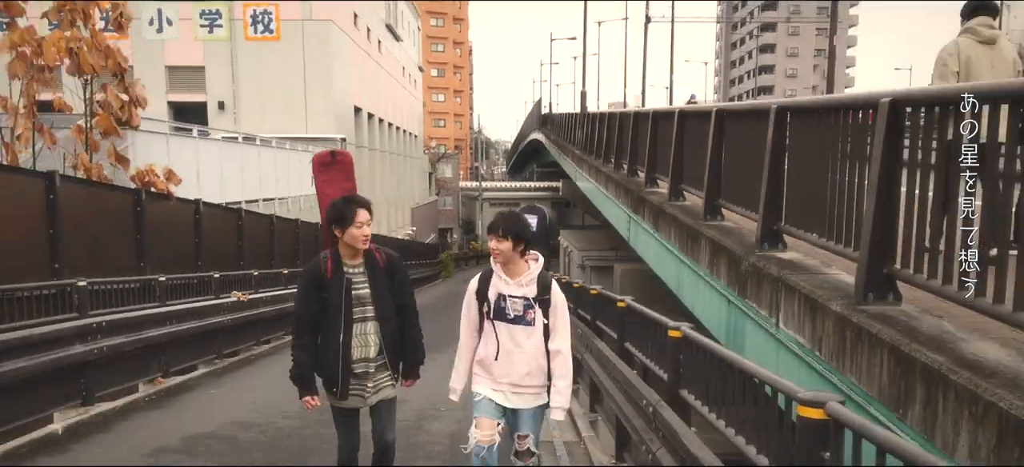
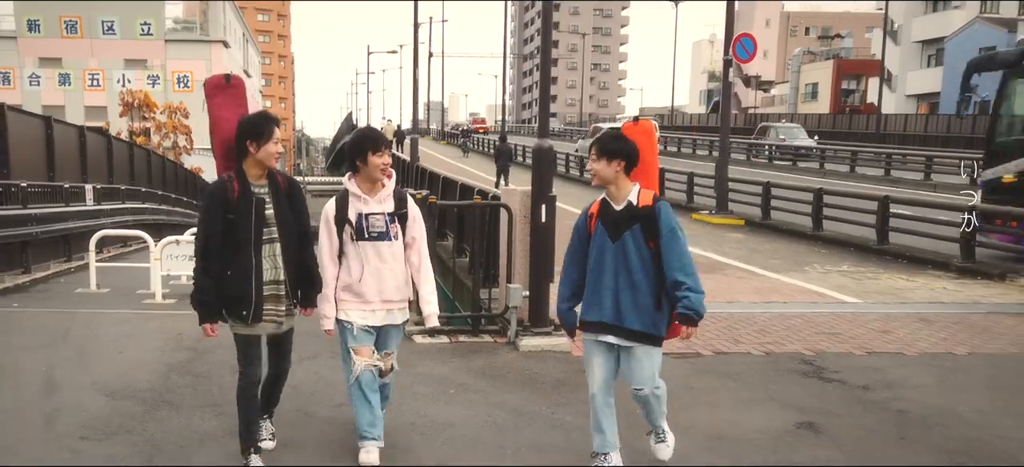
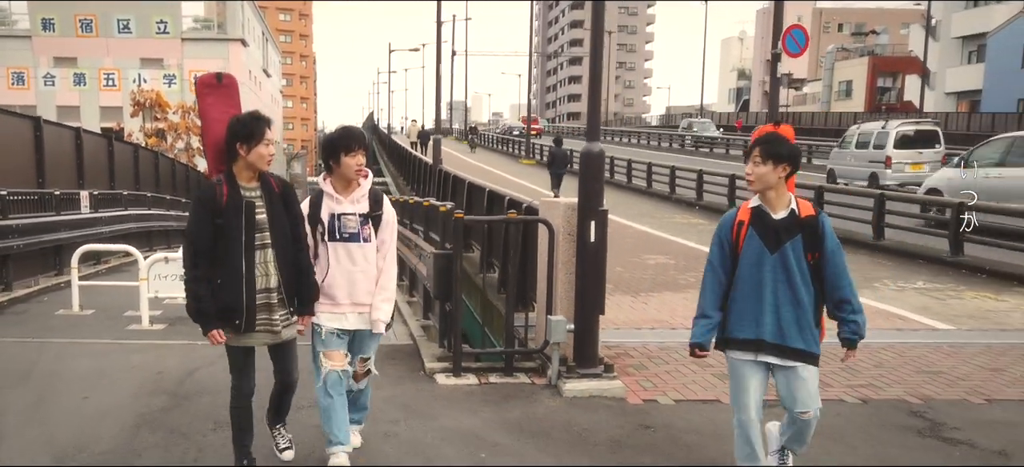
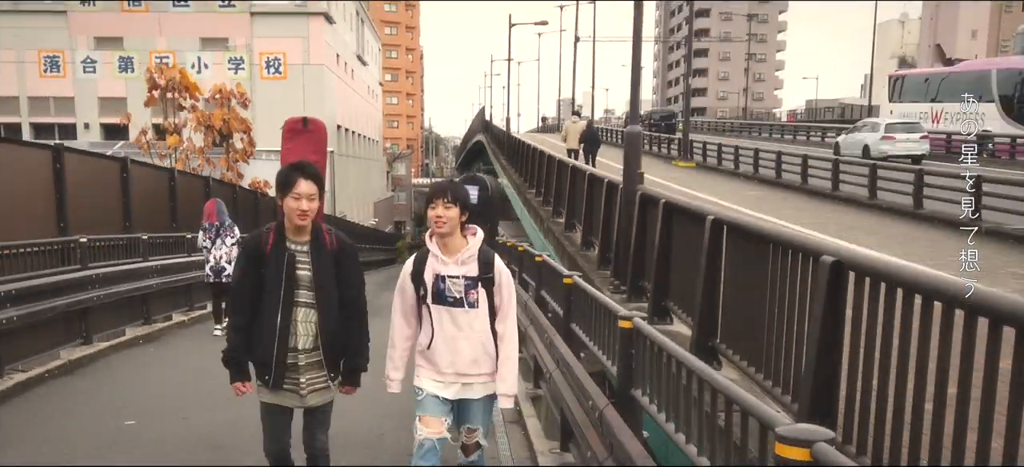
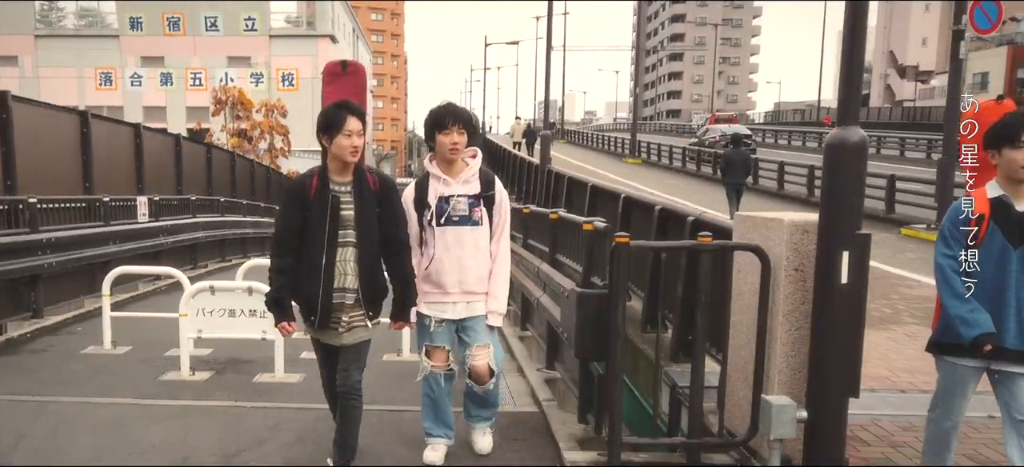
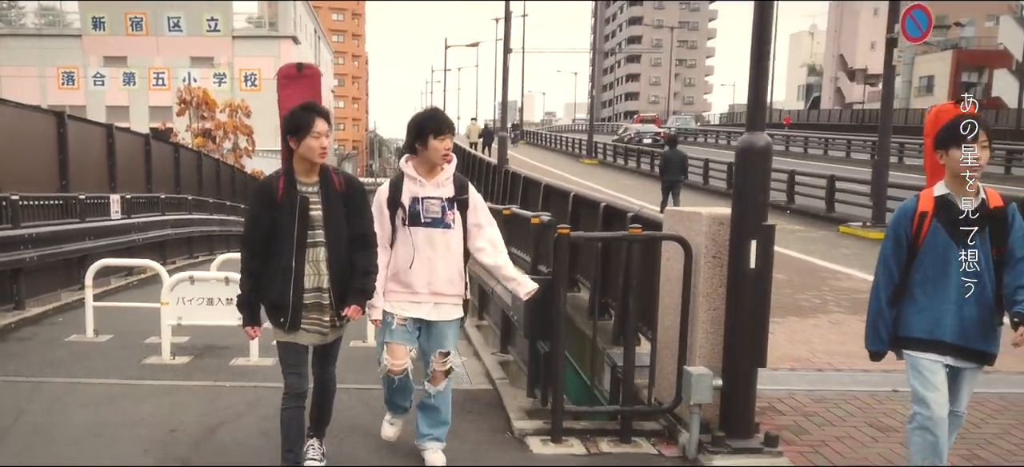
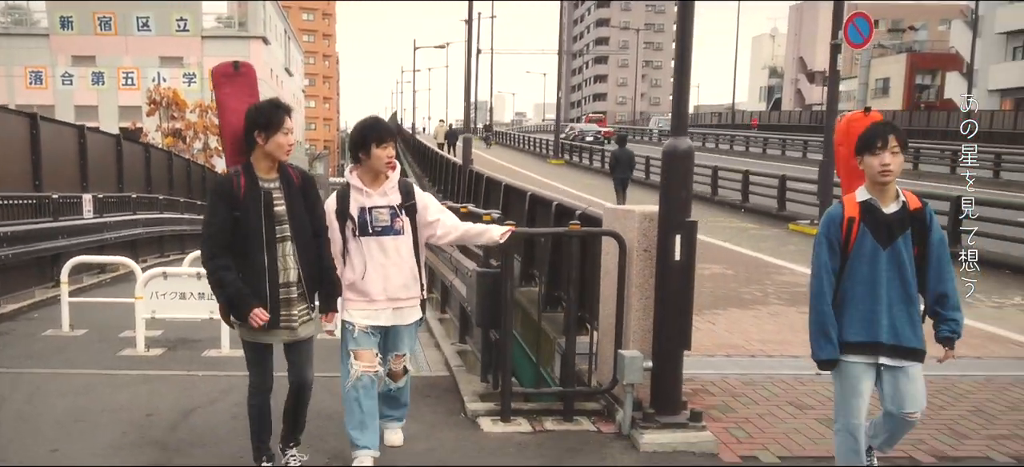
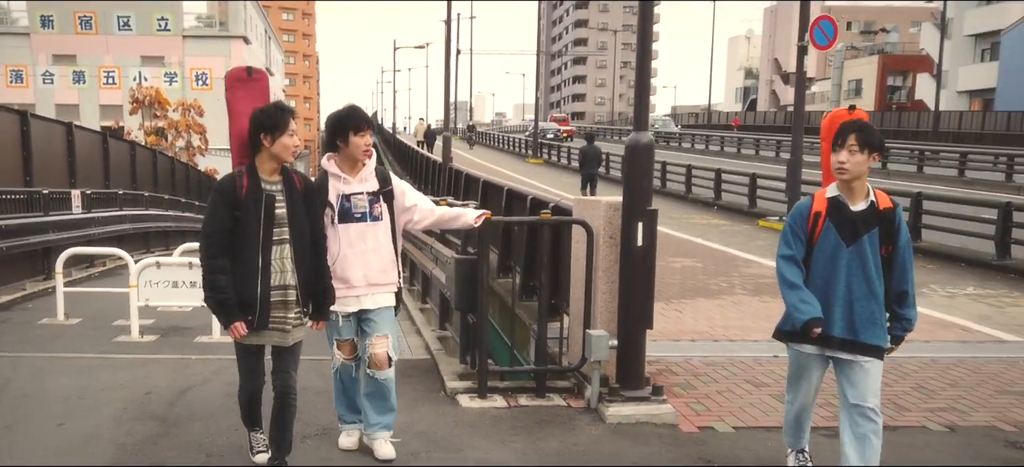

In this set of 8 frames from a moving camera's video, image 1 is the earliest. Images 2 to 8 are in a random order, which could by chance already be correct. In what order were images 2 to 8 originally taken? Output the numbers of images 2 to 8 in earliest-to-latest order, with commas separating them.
4, 5, 6, 7, 8, 3, 2
